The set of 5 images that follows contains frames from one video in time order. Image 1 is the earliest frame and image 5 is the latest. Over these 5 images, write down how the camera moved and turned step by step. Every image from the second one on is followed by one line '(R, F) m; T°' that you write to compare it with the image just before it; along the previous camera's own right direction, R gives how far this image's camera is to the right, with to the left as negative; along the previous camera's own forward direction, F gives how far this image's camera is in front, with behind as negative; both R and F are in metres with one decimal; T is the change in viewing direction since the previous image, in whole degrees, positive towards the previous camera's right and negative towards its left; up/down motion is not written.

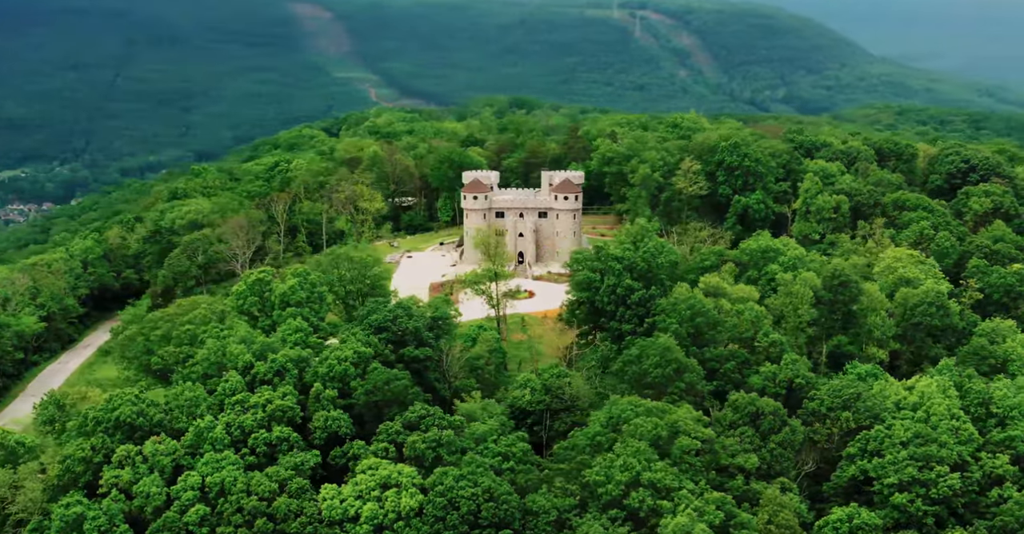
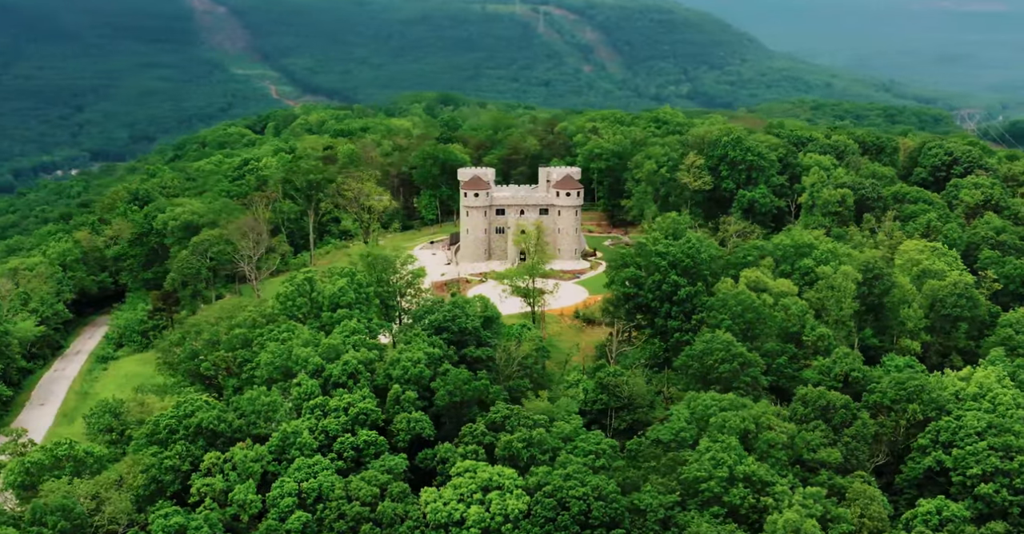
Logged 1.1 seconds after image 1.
(-4.7, +0.5) m; +2°
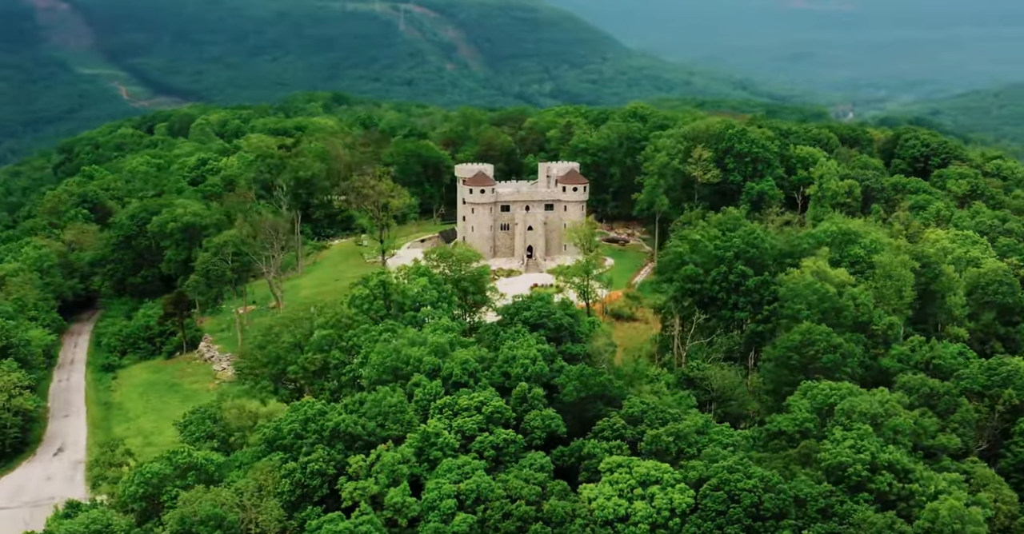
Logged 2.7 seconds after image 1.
(-6.9, +0.7) m; +3°
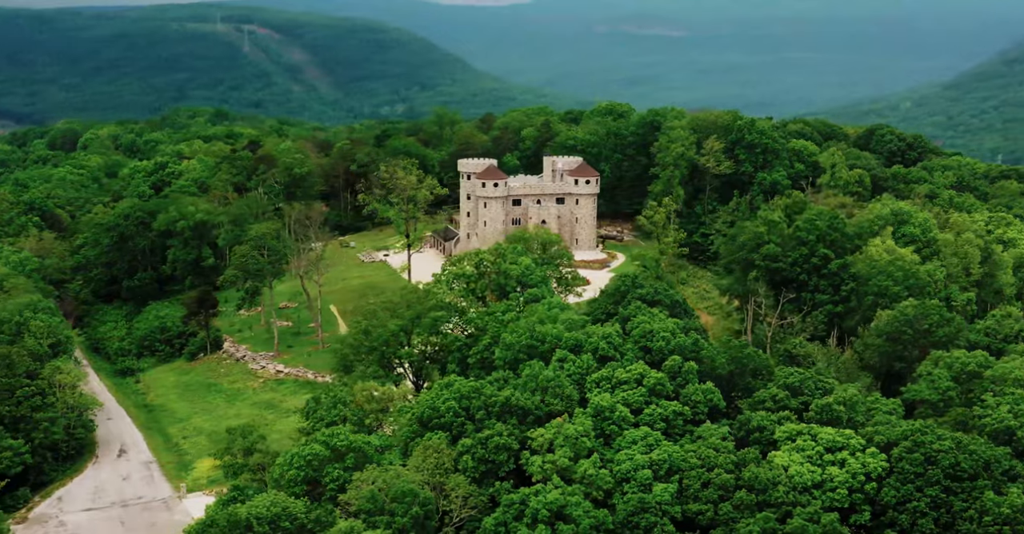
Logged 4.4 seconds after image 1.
(-7.9, +1.0) m; +4°
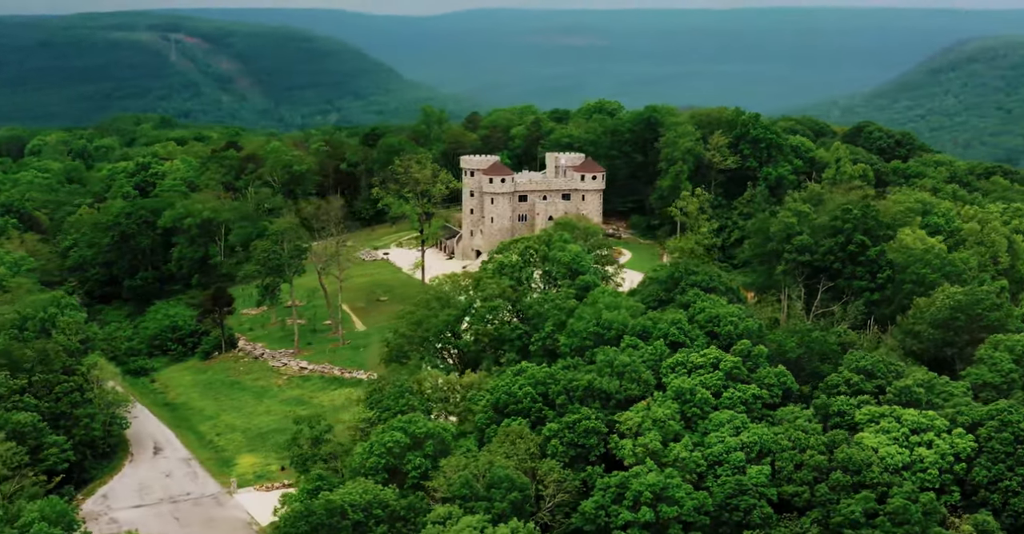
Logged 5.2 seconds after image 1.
(-3.7, +0.3) m; +2°
